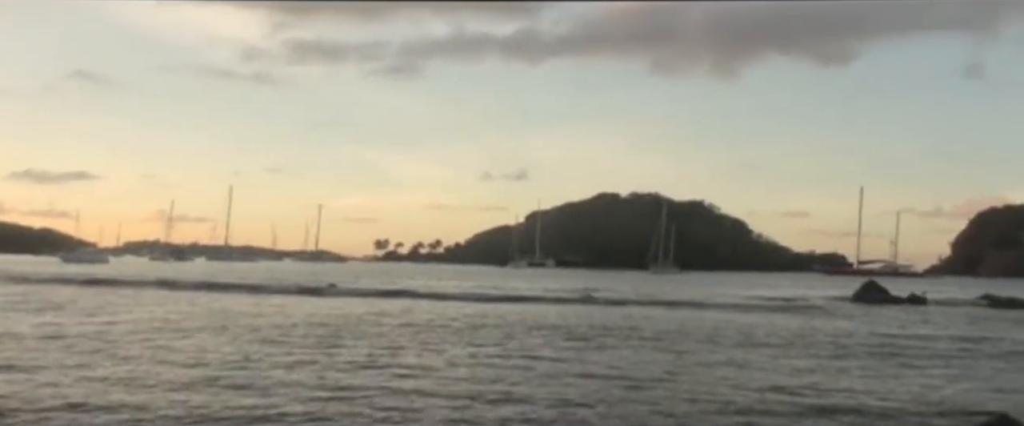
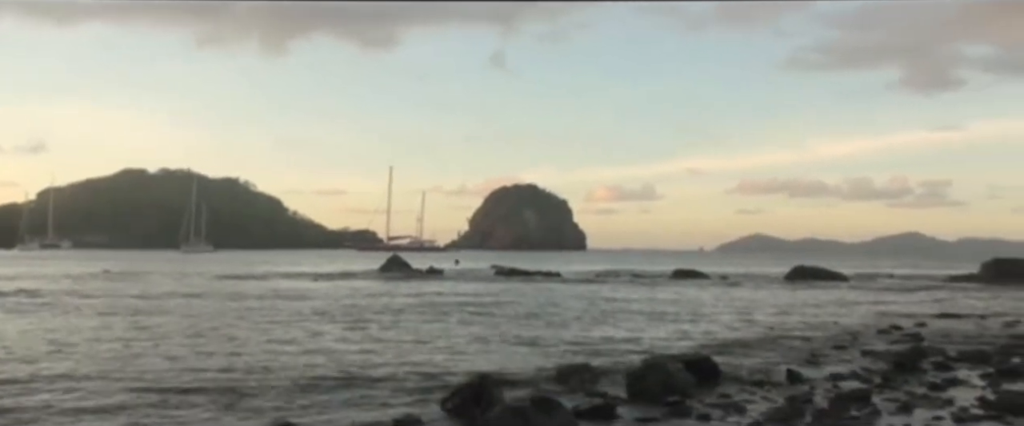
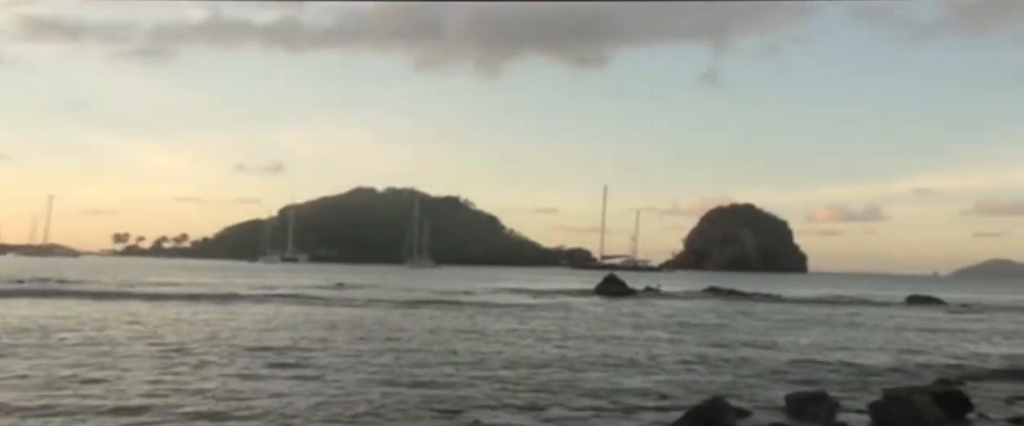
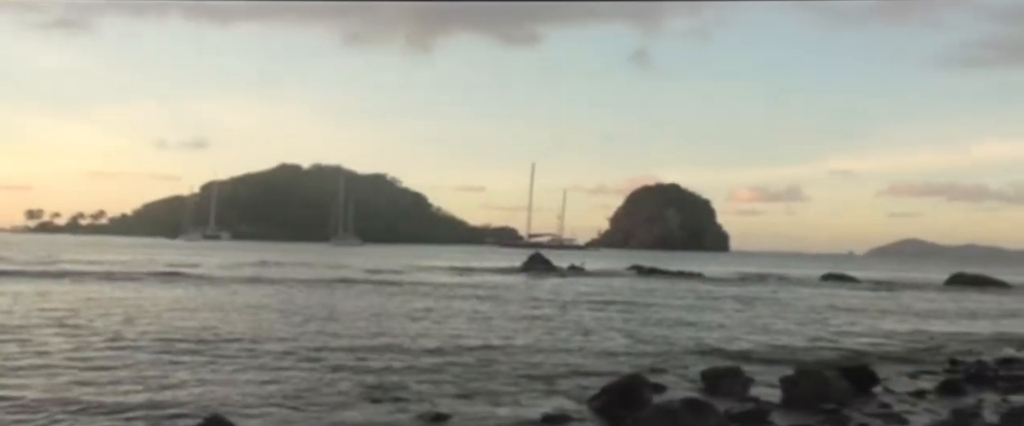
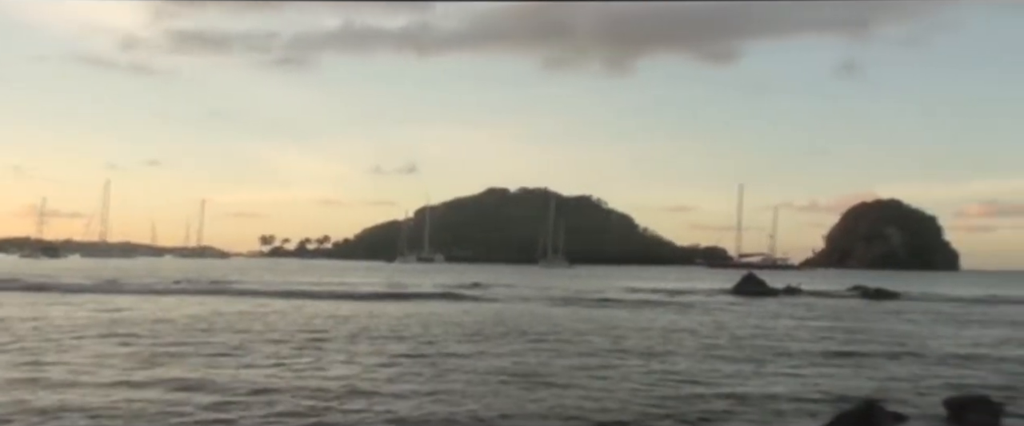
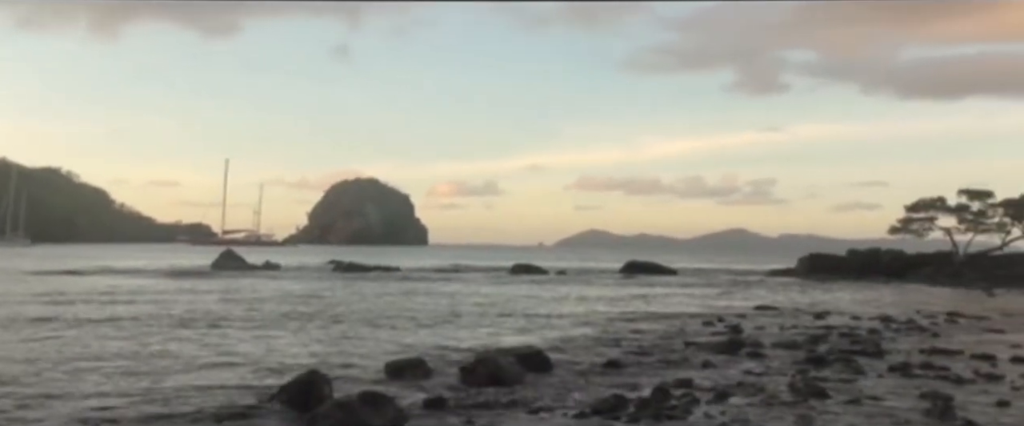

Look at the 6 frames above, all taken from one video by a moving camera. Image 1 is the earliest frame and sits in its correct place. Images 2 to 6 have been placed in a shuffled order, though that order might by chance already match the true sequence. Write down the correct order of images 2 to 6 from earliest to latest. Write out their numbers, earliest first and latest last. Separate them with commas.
5, 3, 4, 2, 6
